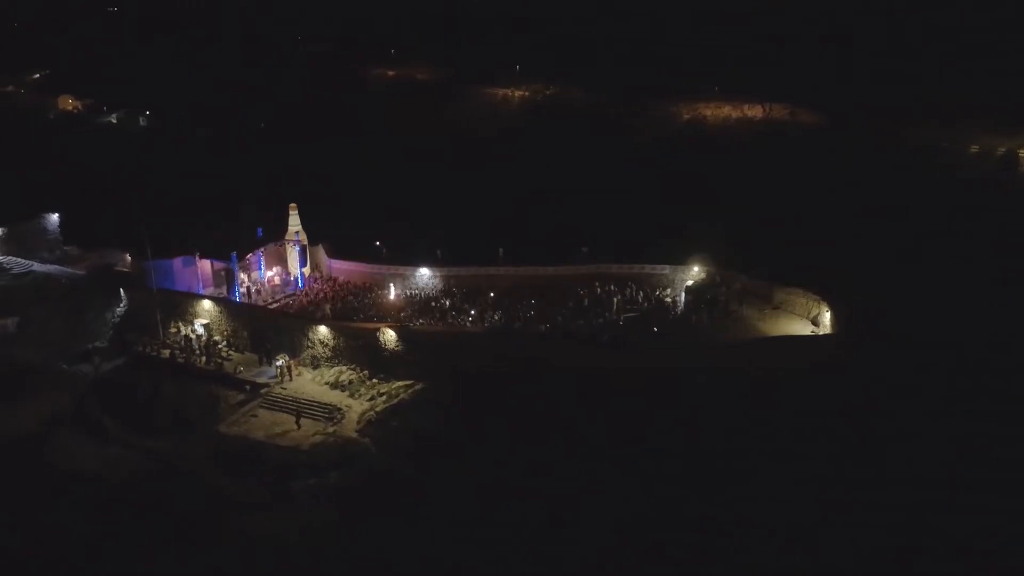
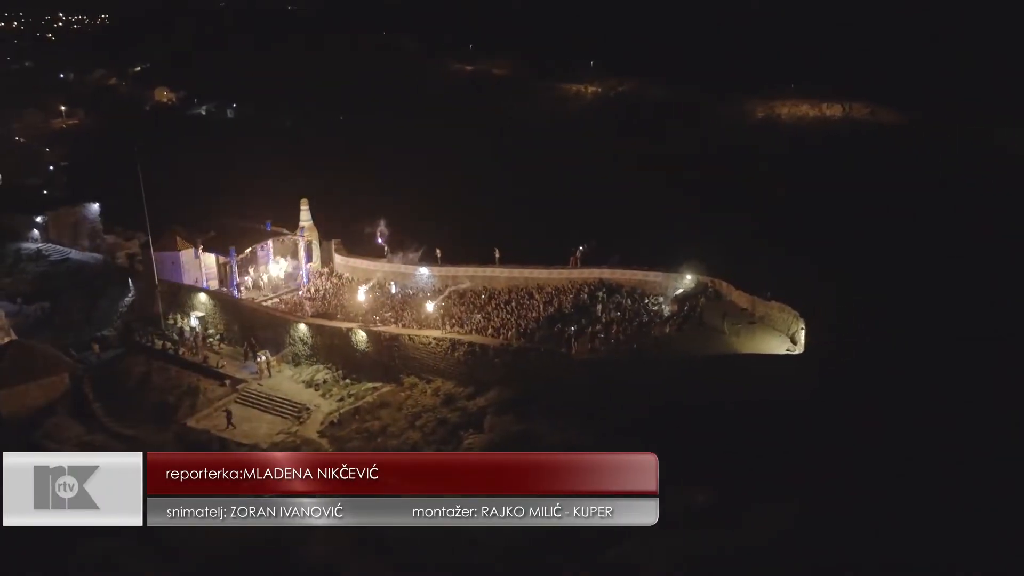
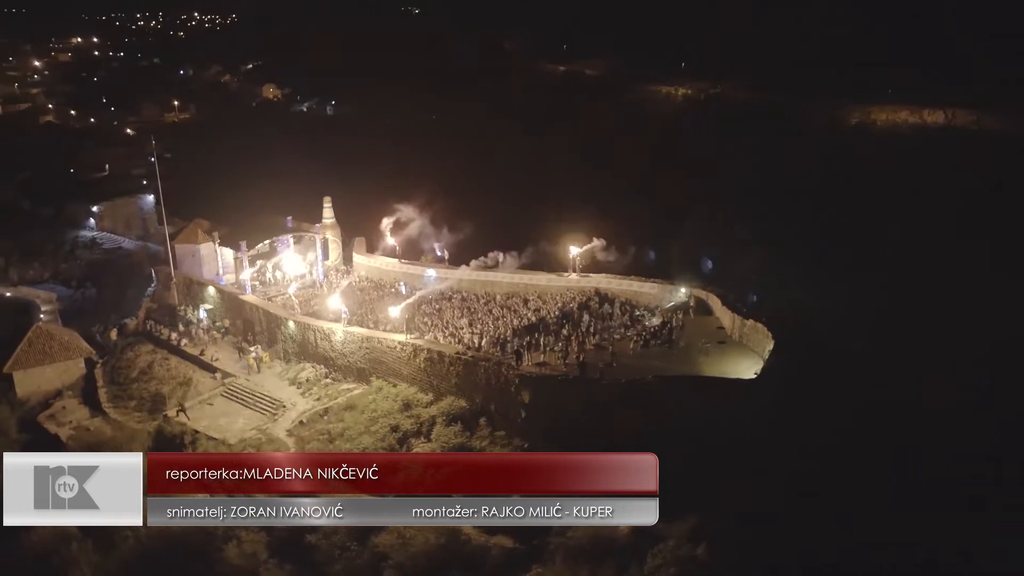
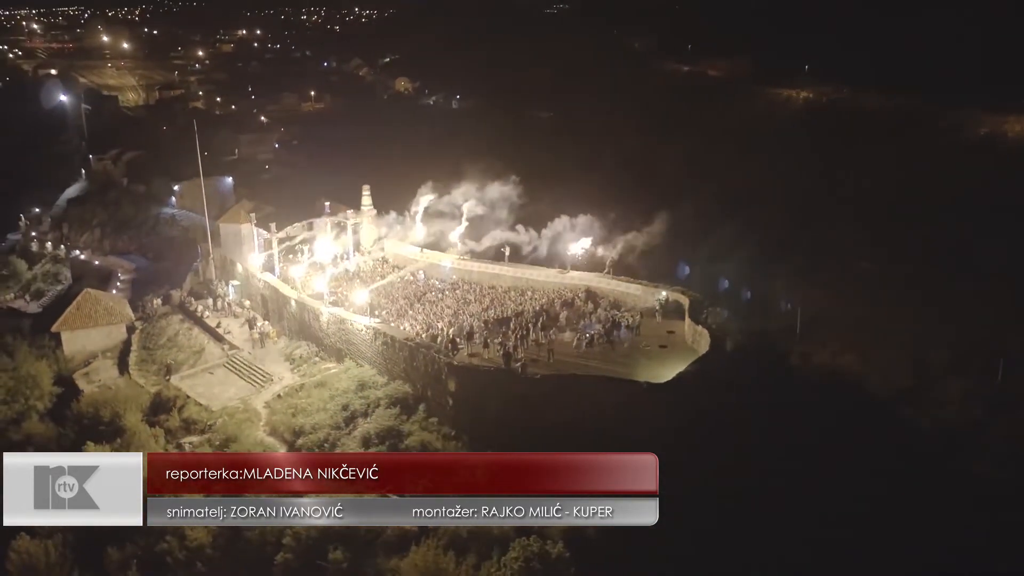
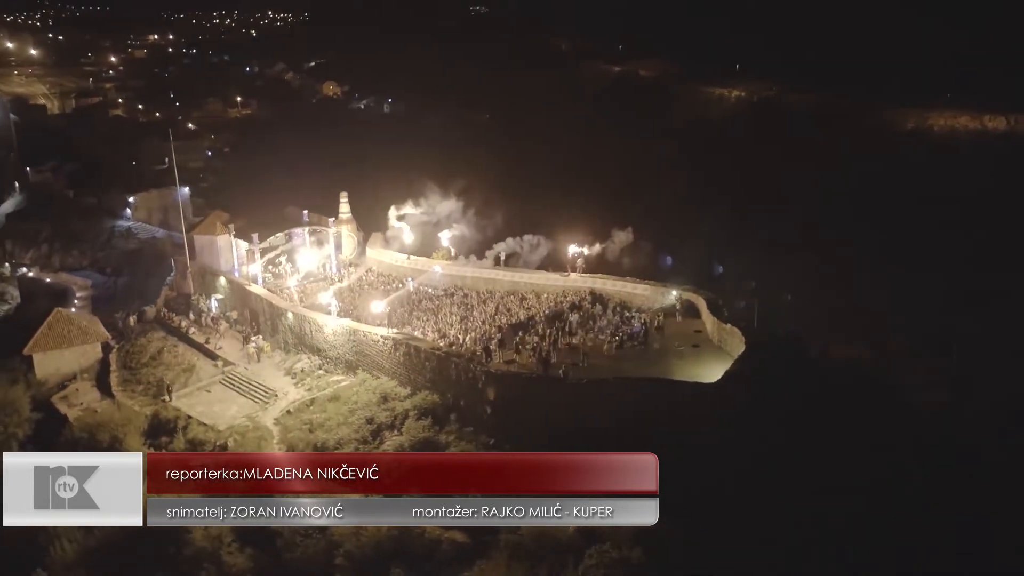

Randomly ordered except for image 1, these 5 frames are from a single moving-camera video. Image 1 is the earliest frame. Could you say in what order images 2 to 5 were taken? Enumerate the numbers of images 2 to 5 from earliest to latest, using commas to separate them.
2, 3, 5, 4
